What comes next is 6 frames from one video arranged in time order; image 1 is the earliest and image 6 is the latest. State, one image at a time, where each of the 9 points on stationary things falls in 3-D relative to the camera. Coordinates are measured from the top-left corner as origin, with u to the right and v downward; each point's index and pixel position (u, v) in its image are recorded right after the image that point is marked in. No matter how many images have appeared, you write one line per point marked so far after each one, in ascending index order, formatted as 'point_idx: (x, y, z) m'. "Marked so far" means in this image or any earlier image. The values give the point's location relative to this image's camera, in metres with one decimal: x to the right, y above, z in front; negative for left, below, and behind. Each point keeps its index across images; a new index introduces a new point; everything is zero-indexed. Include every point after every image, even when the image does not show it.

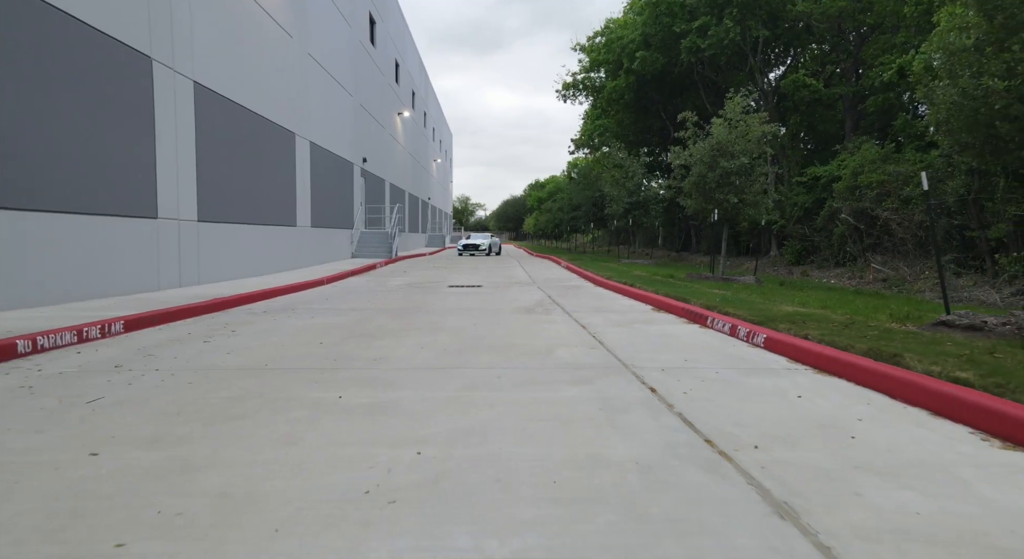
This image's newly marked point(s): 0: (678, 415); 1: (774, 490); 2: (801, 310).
0: (+1.2, -1.0, +3.9) m
1: (+1.4, -1.1, +2.8) m
2: (+4.6, -0.5, +8.3) m
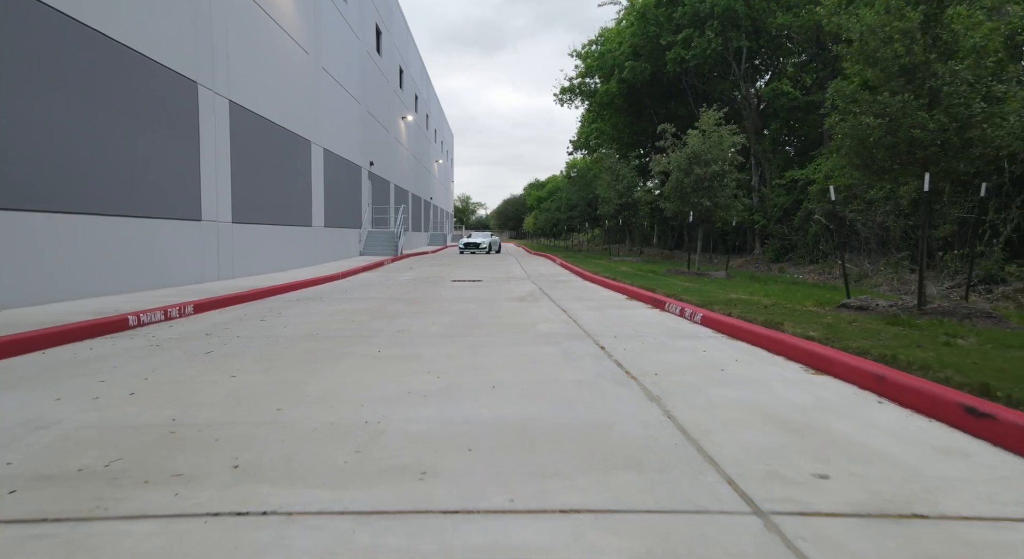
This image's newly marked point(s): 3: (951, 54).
0: (+1.1, -0.9, +5.8) m
1: (+1.3, -1.0, +4.6) m
2: (+4.5, -0.3, +10.1) m
3: (+6.4, +3.3, +7.7) m
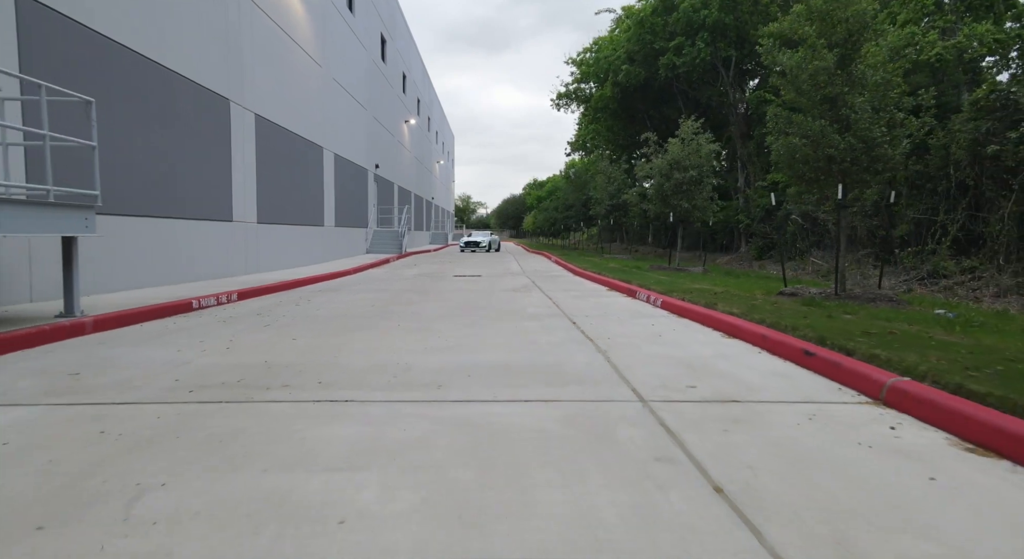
0: (+1.0, -0.7, +7.5) m
1: (+1.1, -0.8, +6.3) m
2: (+4.4, -0.2, +11.9) m
3: (+6.2, +3.5, +9.4) m
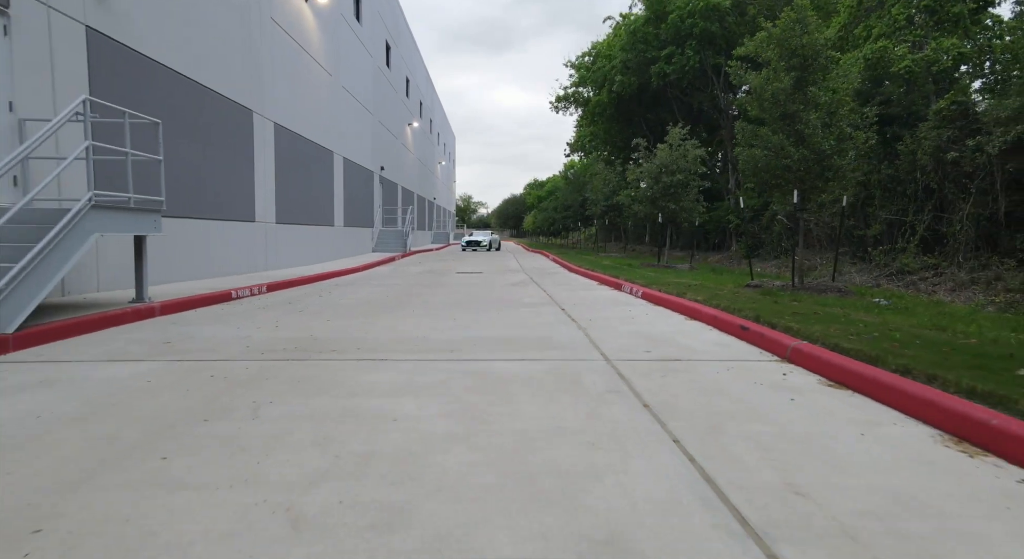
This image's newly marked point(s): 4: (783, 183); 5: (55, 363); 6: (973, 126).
0: (+0.9, -0.6, +8.8) m
1: (+1.1, -0.7, +7.7) m
2: (+4.4, 0.0, +13.2) m
3: (+6.2, +3.6, +10.7) m
4: (+5.7, +2.0, +10.9) m
5: (-4.6, -0.8, +5.2) m
6: (+14.6, +4.8, +16.4) m
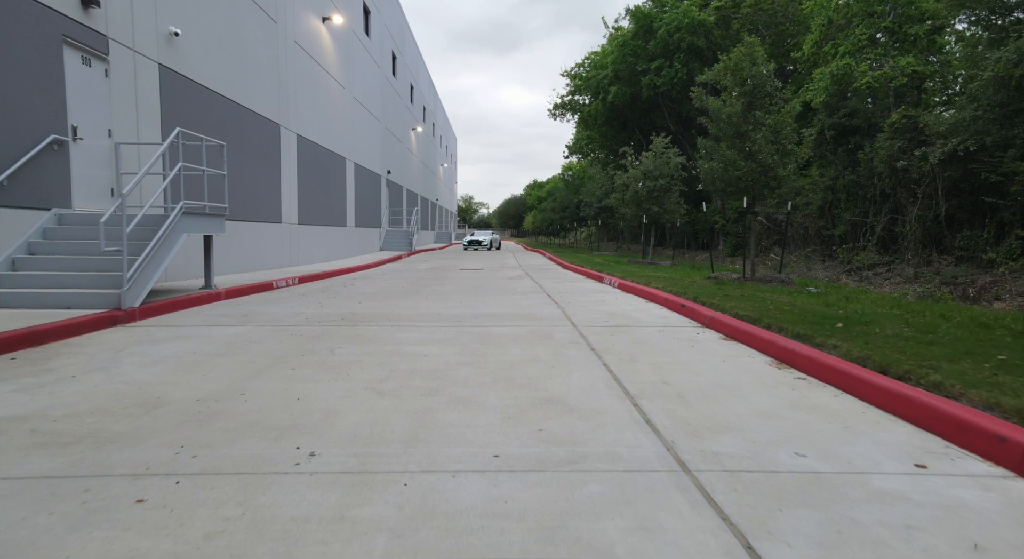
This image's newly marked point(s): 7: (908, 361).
0: (+0.8, -0.4, +10.9) m
1: (+1.0, -0.5, +9.7) m
2: (+4.3, +0.2, +15.3) m
3: (+6.1, +3.8, +12.7) m
4: (+5.6, +2.2, +12.9) m
5: (-4.7, -0.7, +7.3) m
6: (+14.5, +5.0, +18.4) m
7: (+3.4, -0.7, +4.5) m
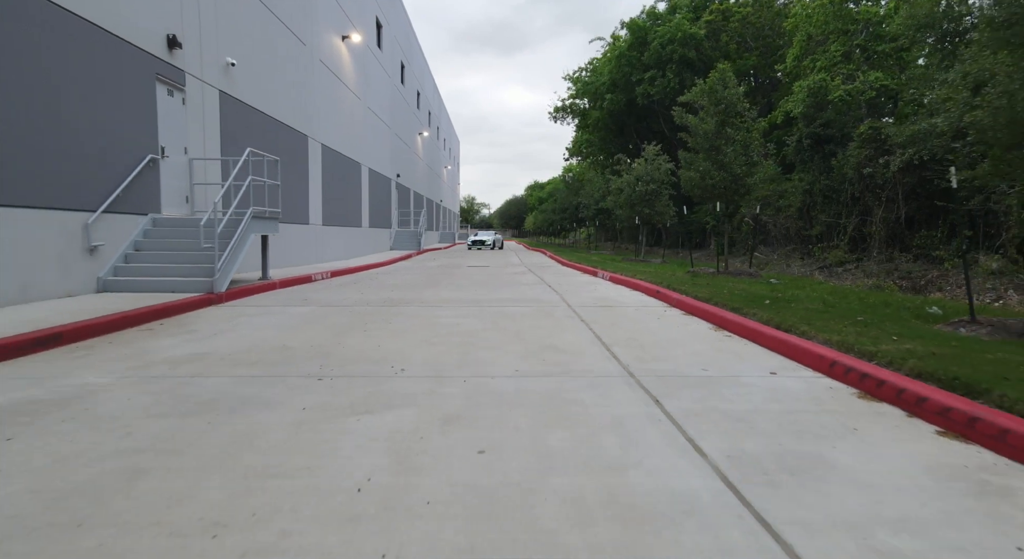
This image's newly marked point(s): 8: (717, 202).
0: (+1.0, -0.2, +12.9) m
1: (+1.1, -0.3, +11.8) m
2: (+4.4, +0.3, +17.3) m
3: (+6.3, +4.0, +14.8) m
4: (+5.7, +2.4, +14.9) m
5: (-4.5, -0.5, +9.3) m
6: (+14.7, +5.2, +20.4) m
7: (+3.6, -0.5, +6.5) m
8: (+6.0, +2.2, +15.1) m
